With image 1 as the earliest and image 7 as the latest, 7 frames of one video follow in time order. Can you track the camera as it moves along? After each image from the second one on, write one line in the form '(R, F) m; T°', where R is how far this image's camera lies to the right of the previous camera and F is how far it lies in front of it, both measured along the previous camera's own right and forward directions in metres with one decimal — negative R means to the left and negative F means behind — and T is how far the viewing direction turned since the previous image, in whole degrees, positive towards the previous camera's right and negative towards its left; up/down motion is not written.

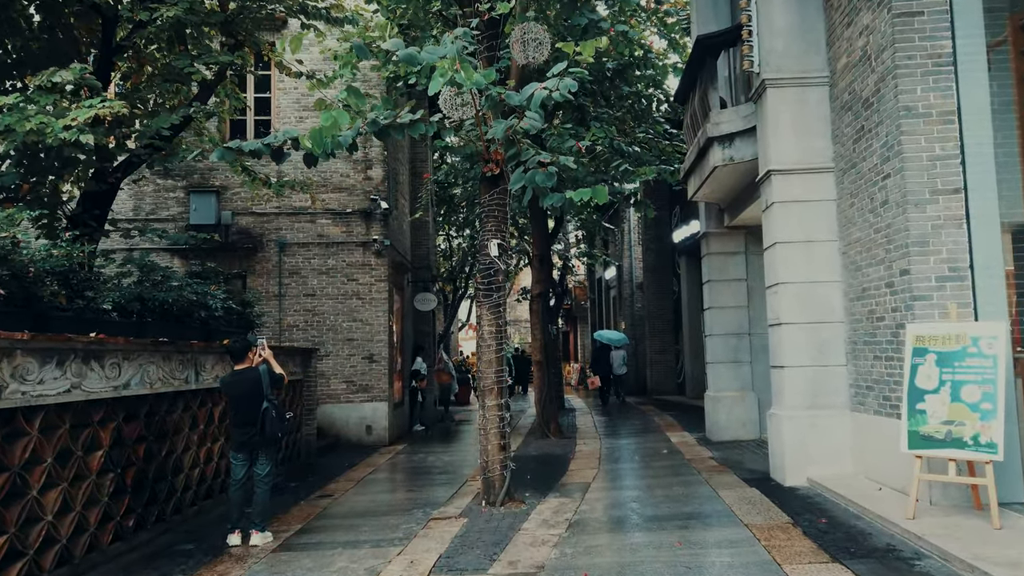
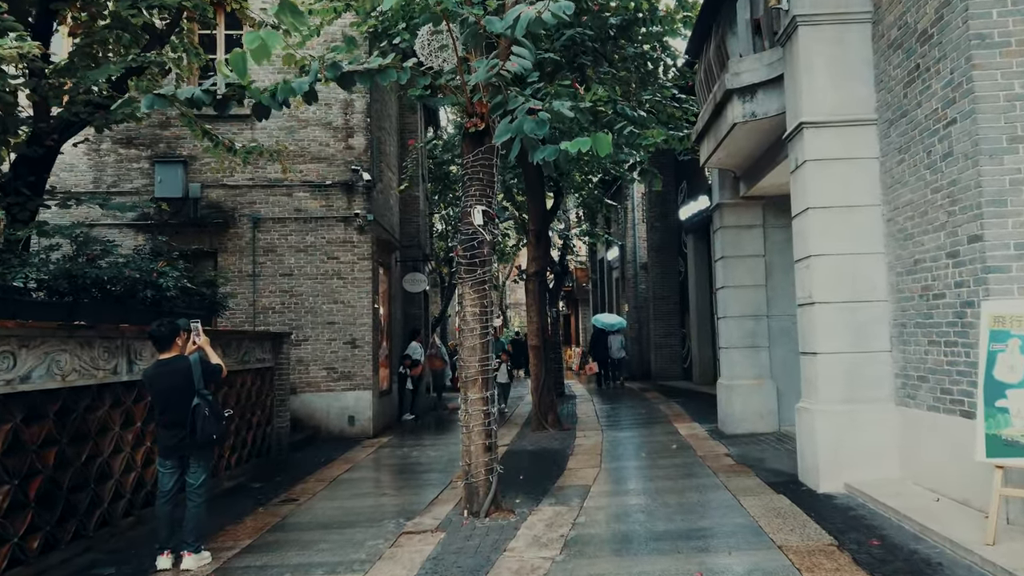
(+0.1, +1.2) m; 0°
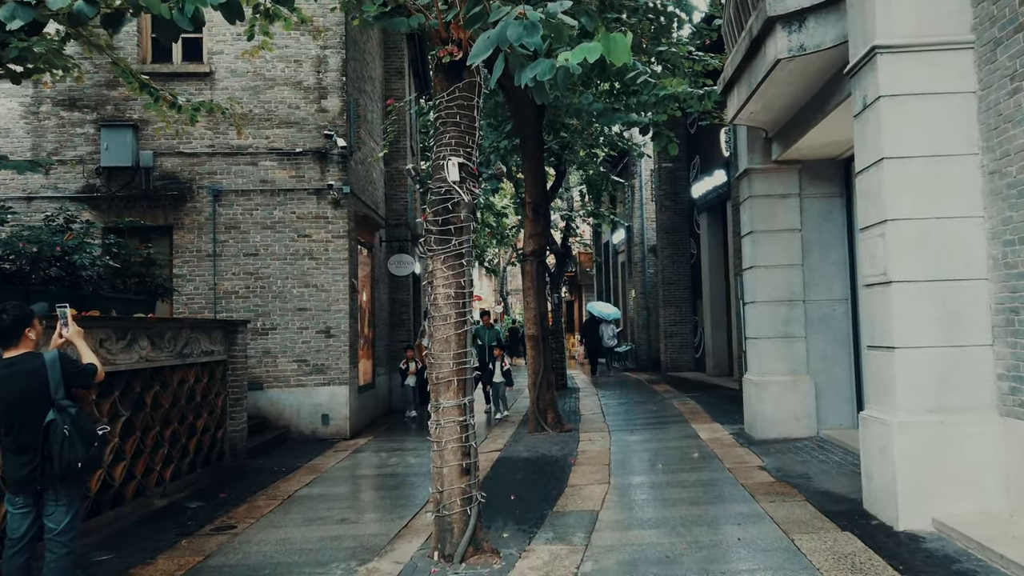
(+0.1, +1.6) m; 0°
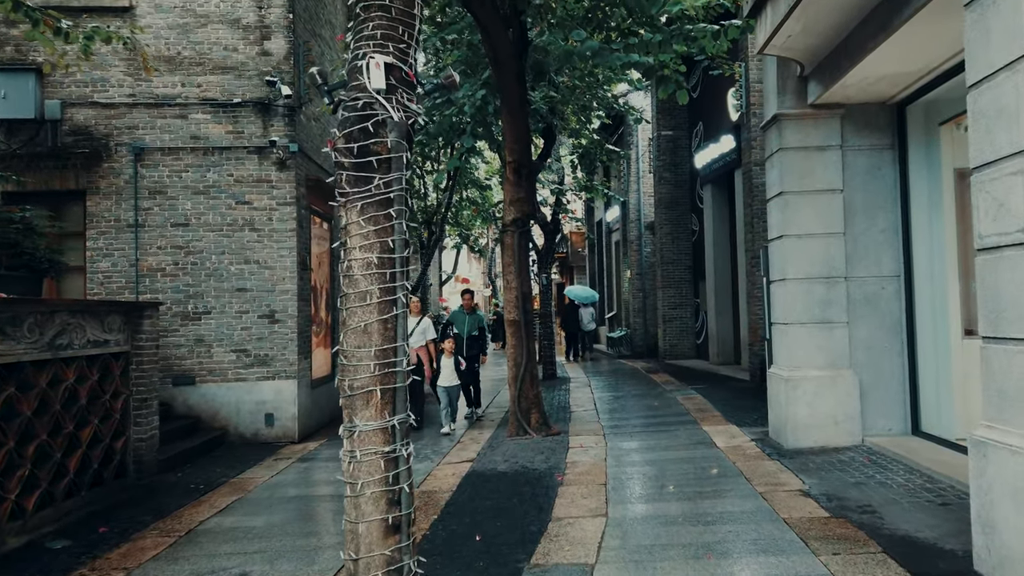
(+0.2, +1.8) m; +1°
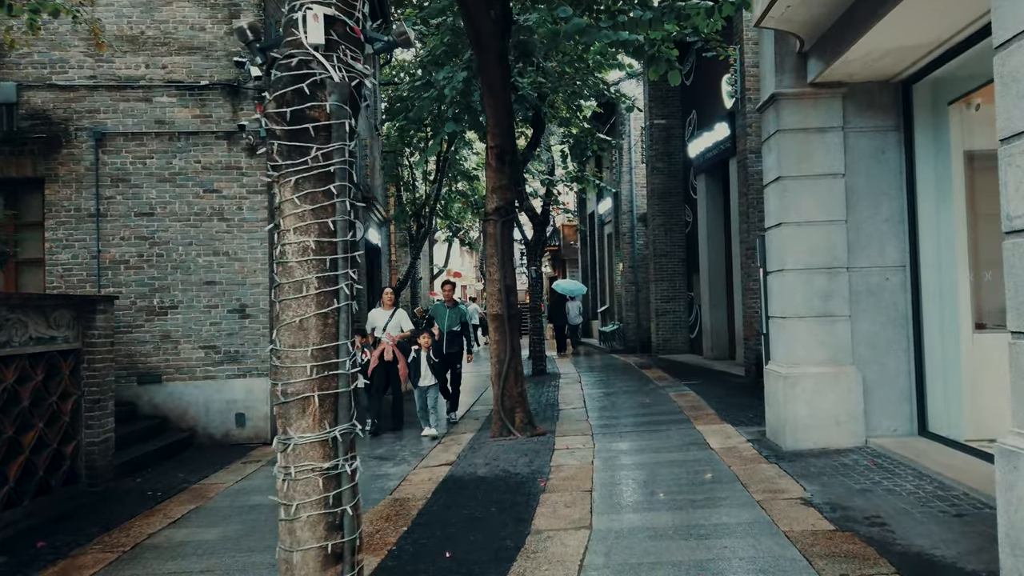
(+0.1, +0.5) m; 0°
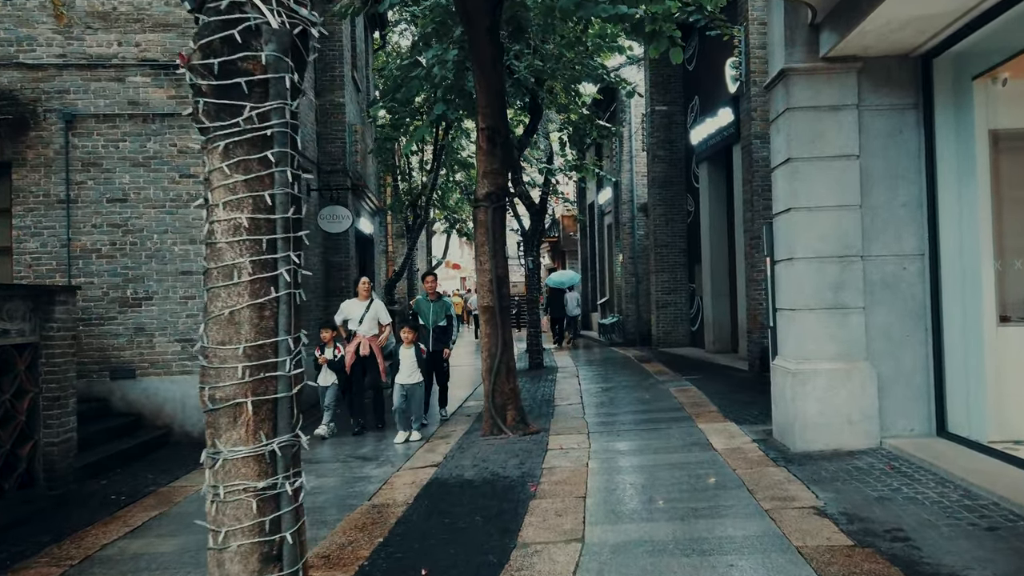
(+0.1, +0.5) m; 0°
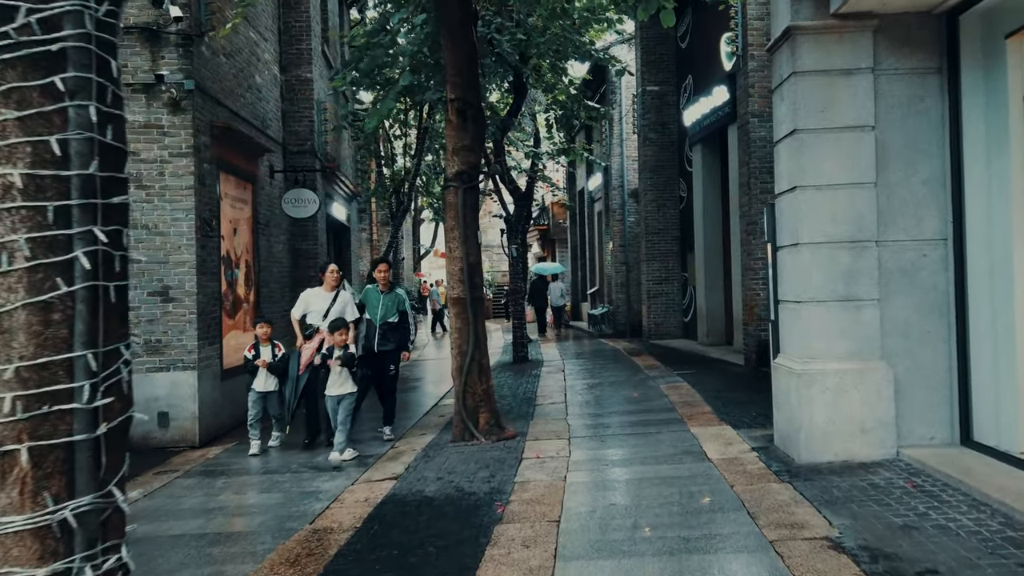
(+0.2, +0.8) m; +1°
